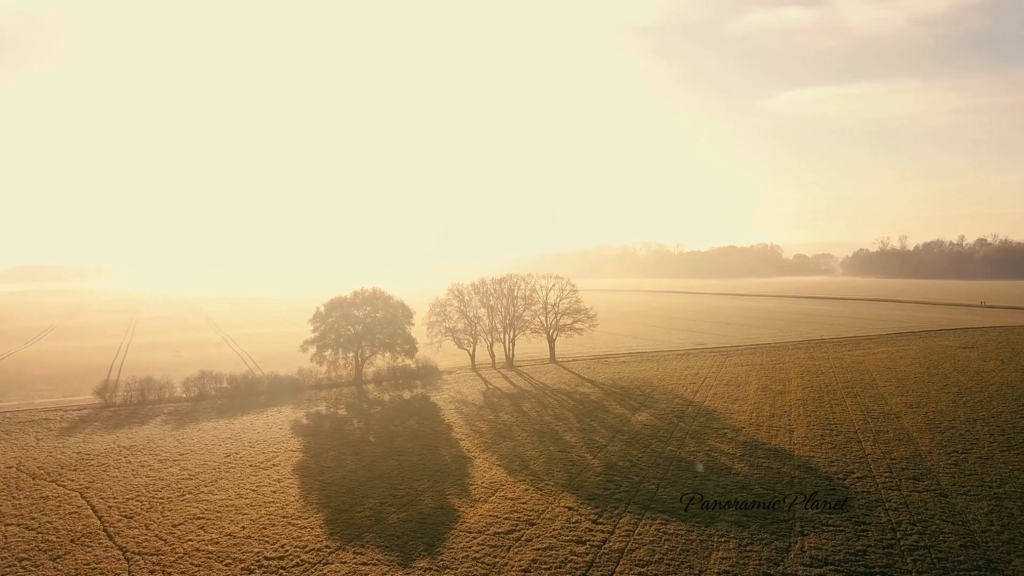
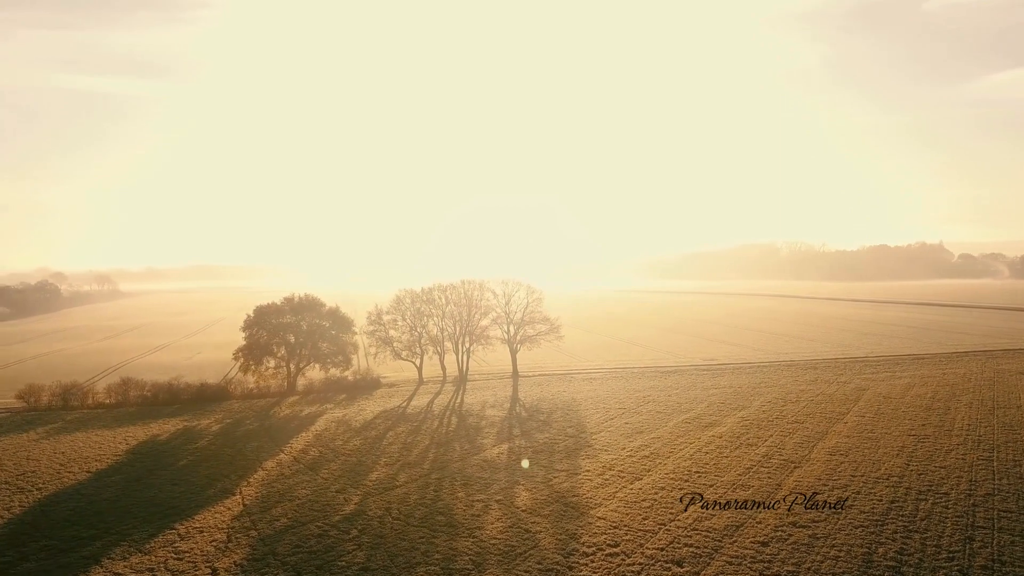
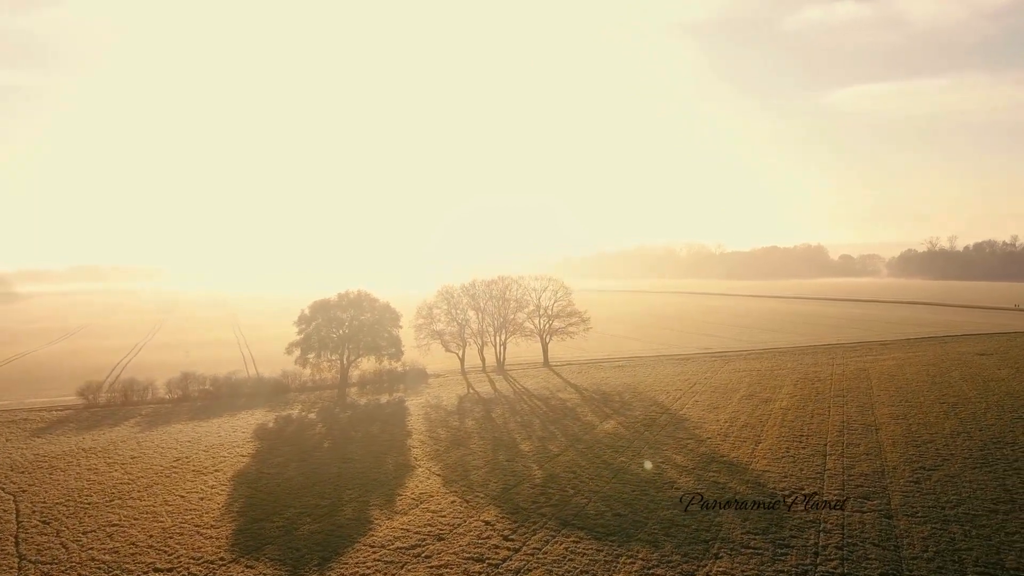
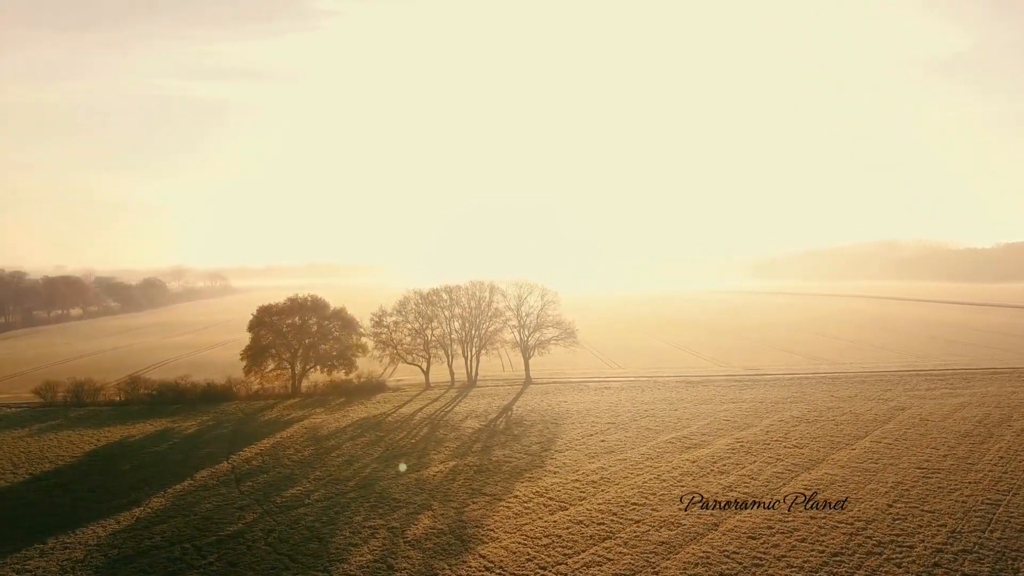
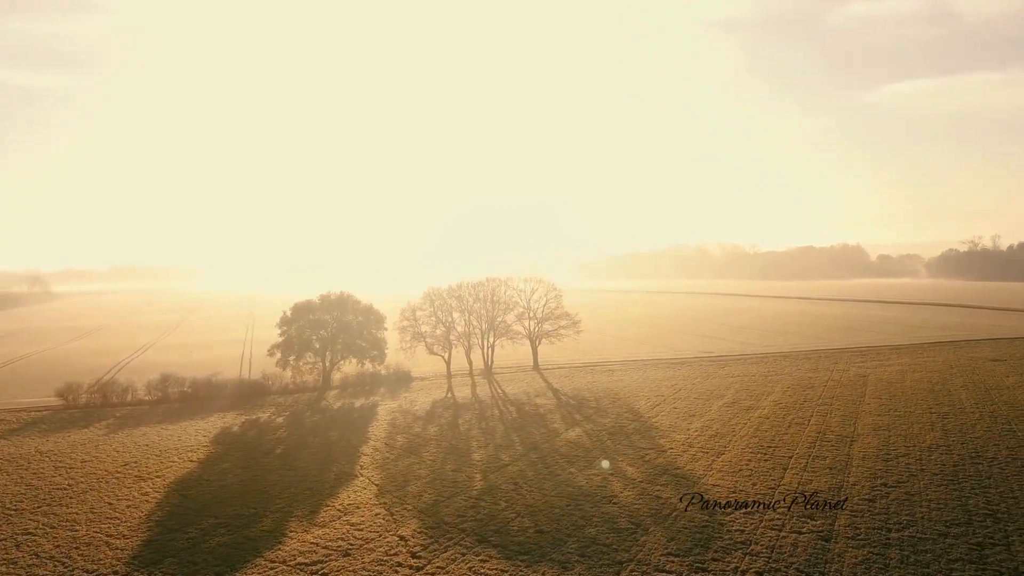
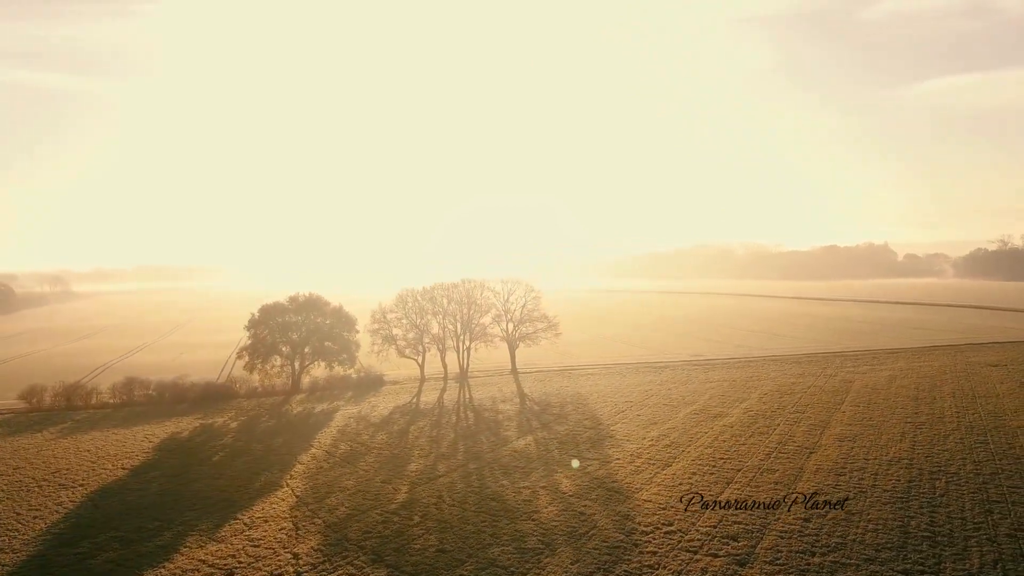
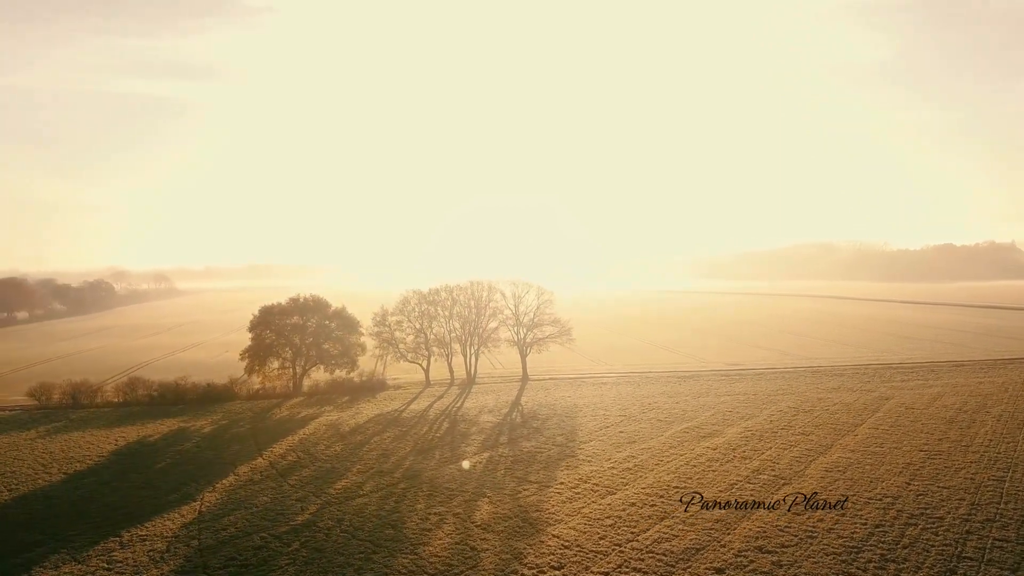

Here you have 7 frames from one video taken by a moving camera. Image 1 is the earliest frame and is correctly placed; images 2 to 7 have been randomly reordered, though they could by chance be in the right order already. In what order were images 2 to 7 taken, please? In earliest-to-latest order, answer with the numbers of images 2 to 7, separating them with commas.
3, 5, 6, 2, 7, 4
